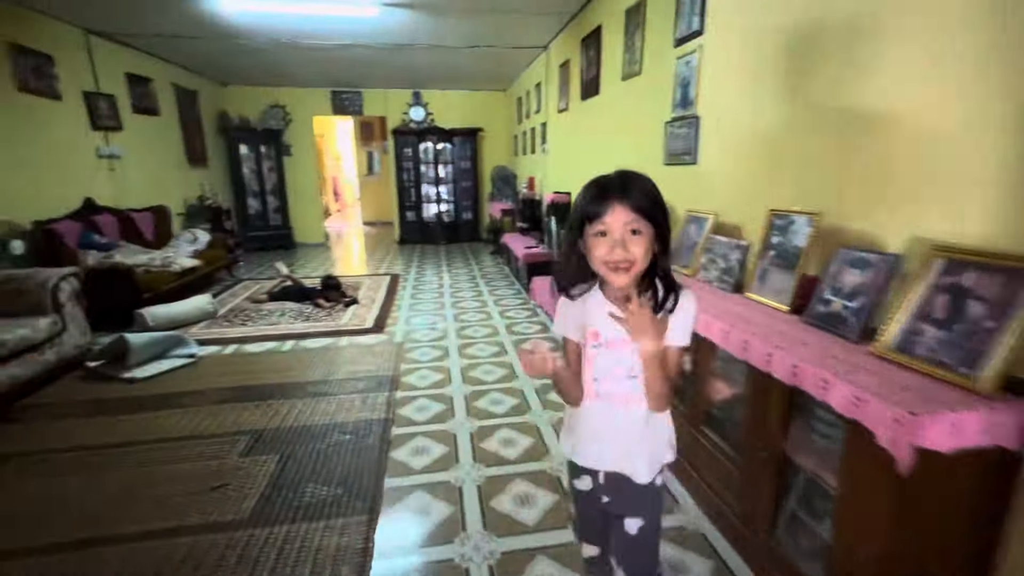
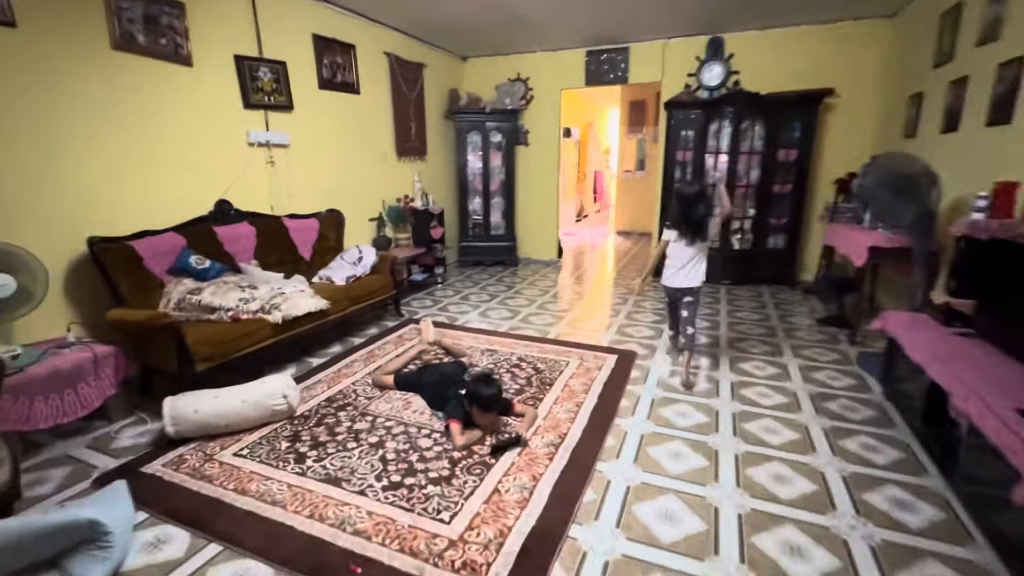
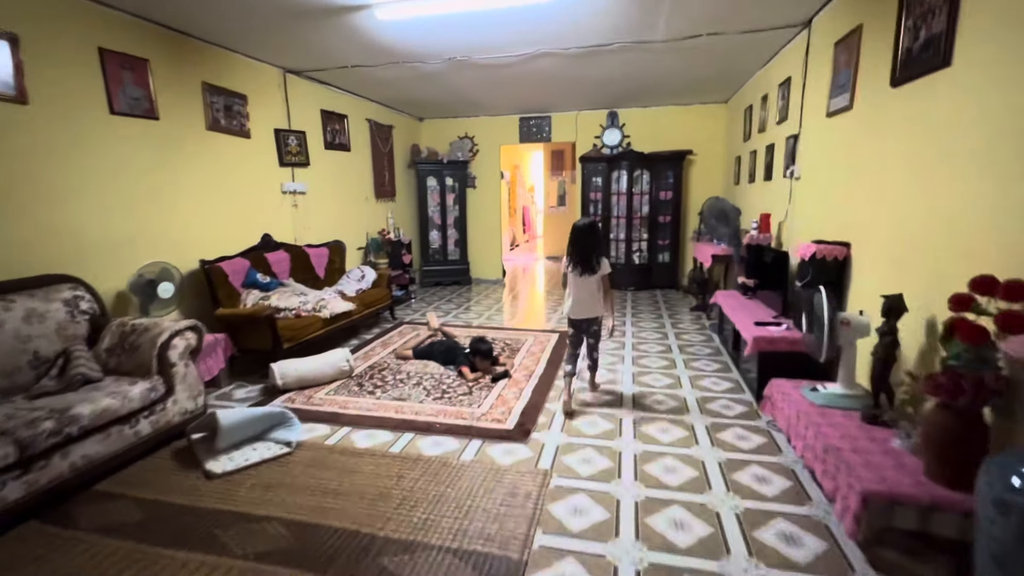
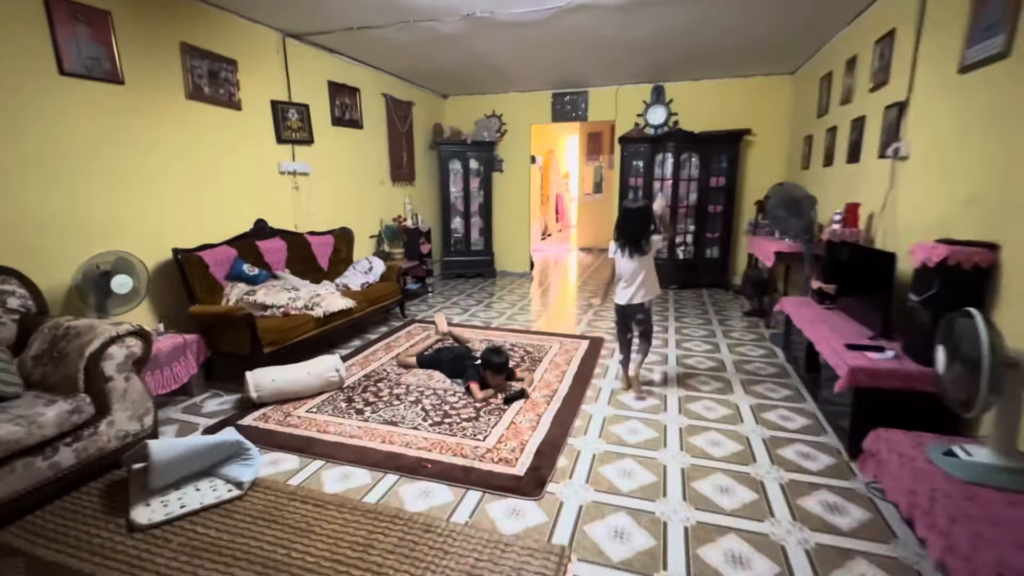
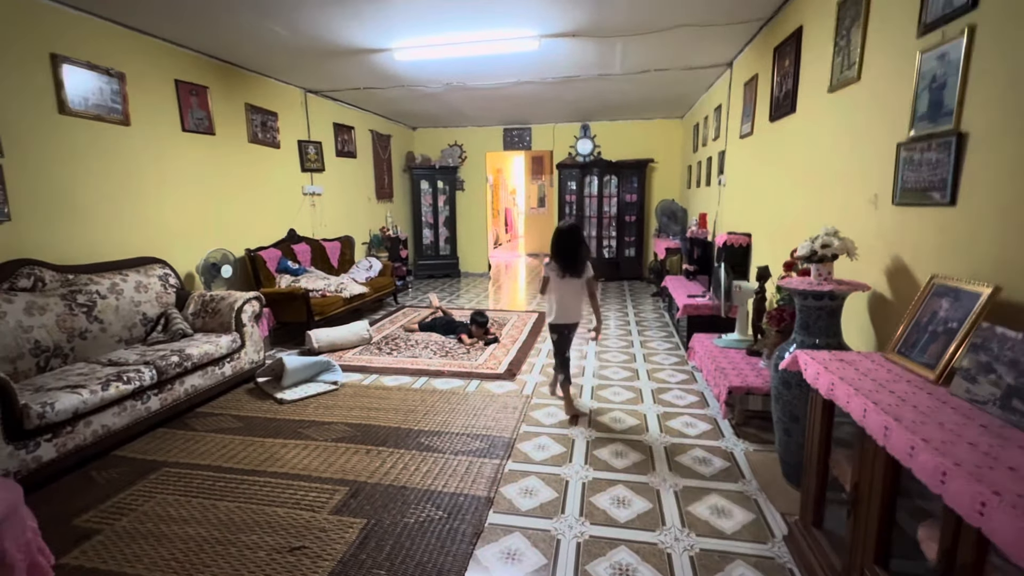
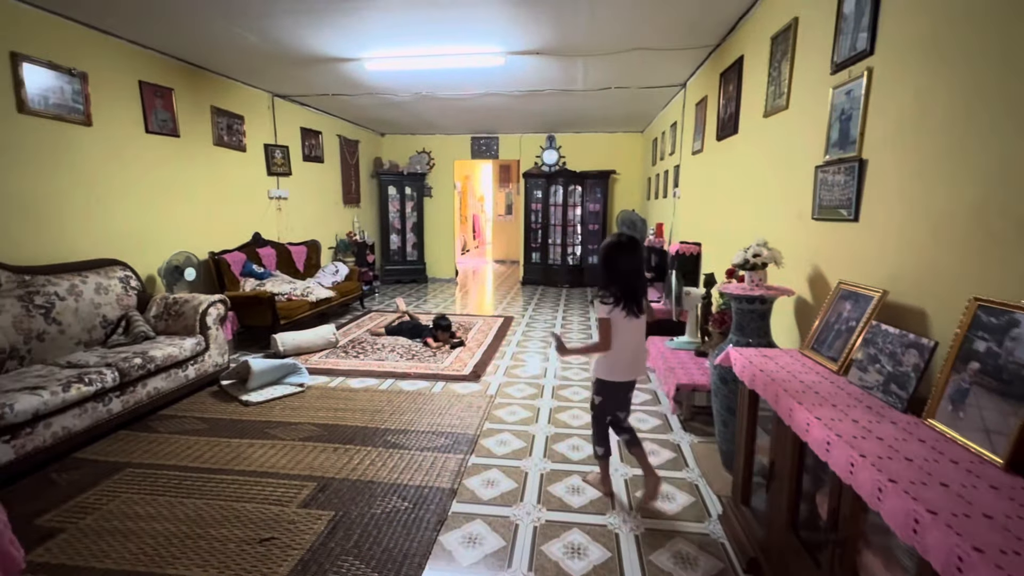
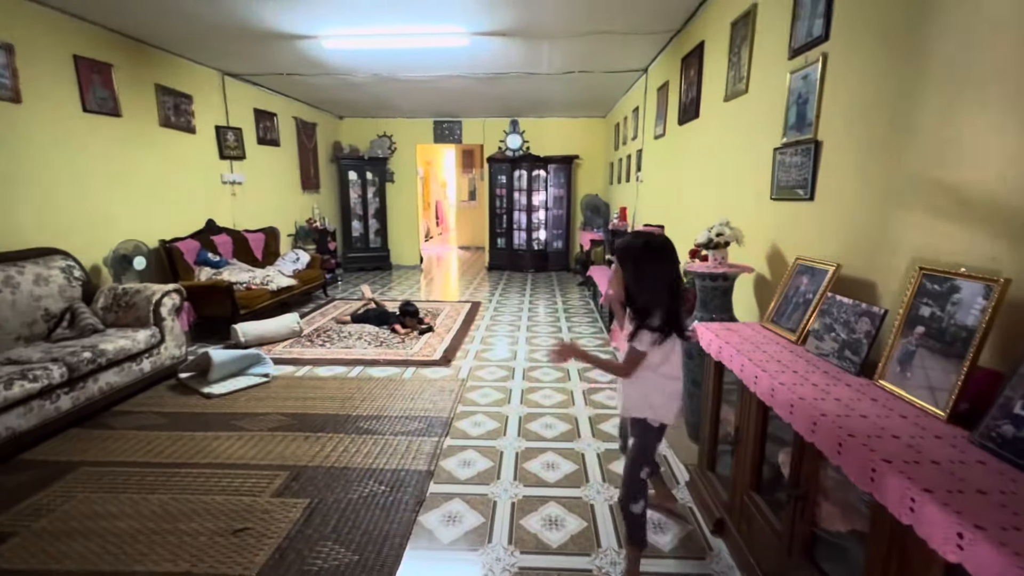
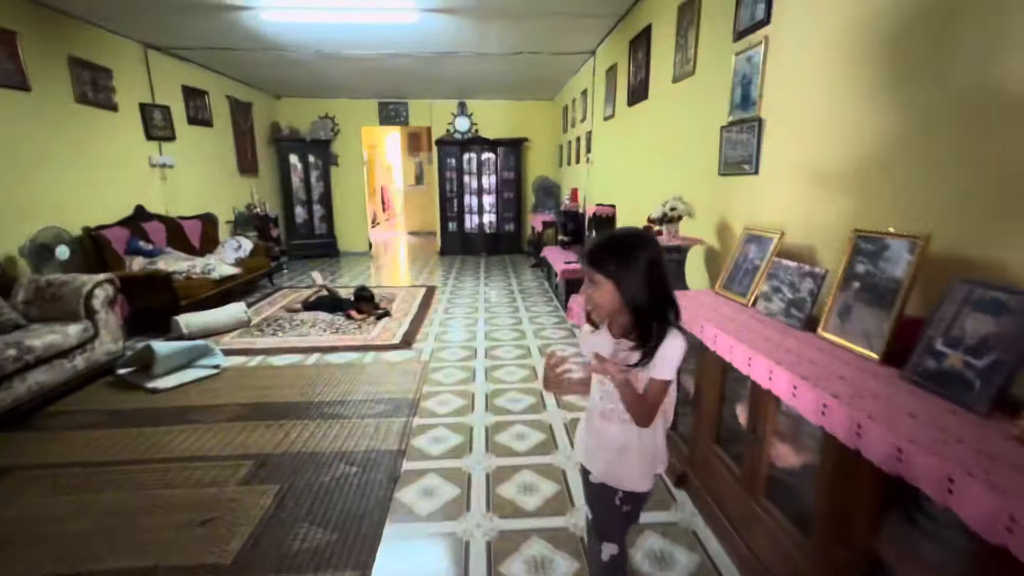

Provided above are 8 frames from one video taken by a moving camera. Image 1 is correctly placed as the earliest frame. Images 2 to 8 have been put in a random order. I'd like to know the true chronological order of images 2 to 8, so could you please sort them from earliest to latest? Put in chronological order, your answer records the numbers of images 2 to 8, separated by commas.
8, 7, 6, 5, 3, 4, 2
